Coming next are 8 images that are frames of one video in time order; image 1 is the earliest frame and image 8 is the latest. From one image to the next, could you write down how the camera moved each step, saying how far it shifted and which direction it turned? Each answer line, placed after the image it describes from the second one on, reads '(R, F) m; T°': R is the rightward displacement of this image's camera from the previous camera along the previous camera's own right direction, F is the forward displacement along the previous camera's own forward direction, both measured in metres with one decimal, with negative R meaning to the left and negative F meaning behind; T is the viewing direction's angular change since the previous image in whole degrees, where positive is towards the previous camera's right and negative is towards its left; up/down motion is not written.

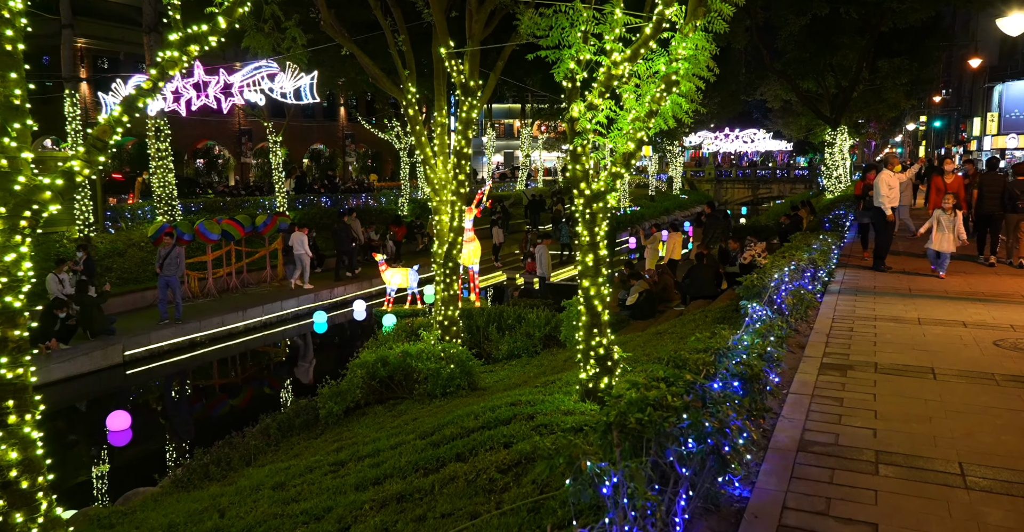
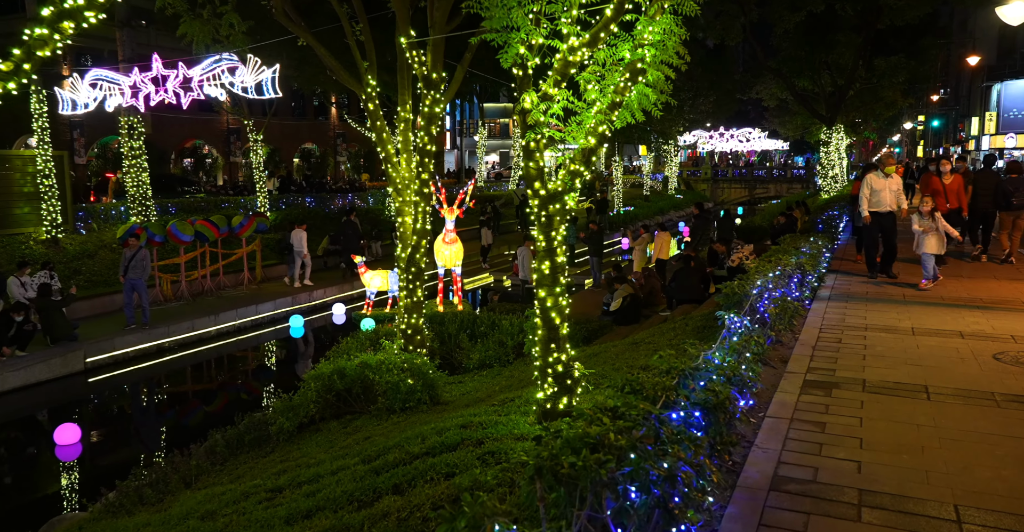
(+0.4, +0.6) m; 0°
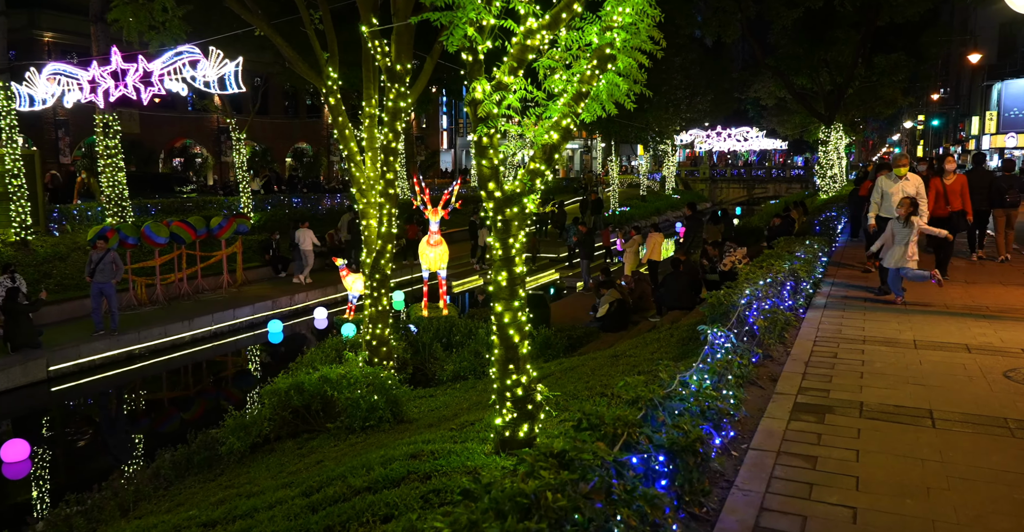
(+0.3, +0.7) m; 0°
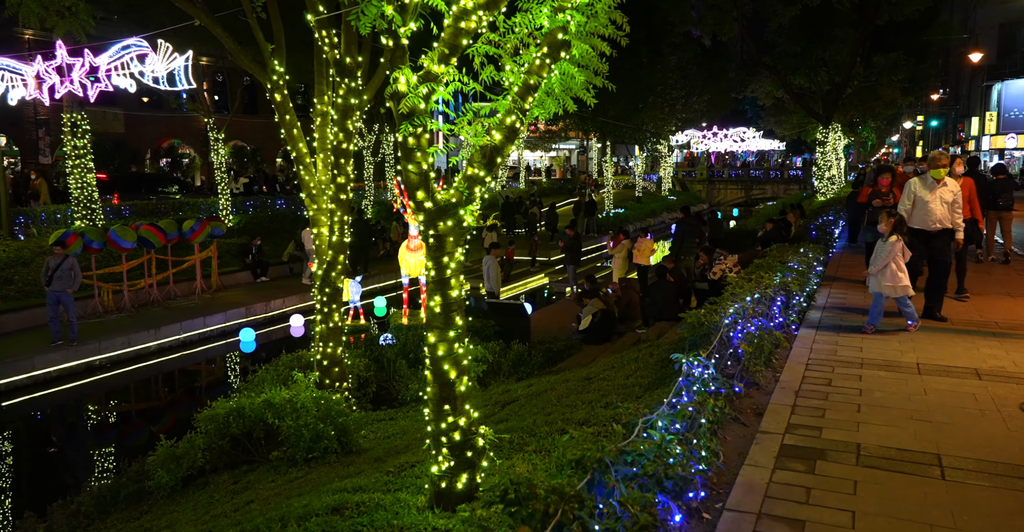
(+0.4, +0.8) m; 0°
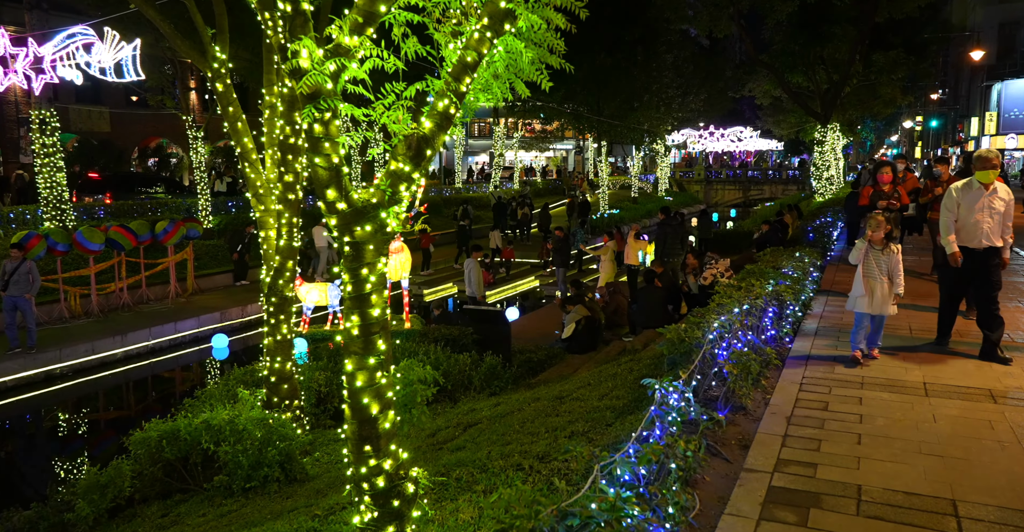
(+0.3, +0.7) m; 0°
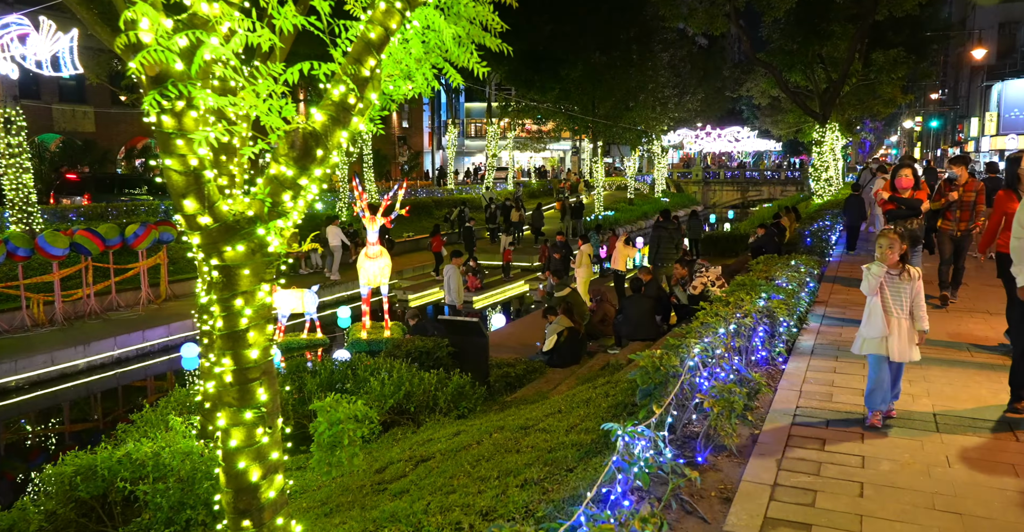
(+0.3, +0.8) m; 0°
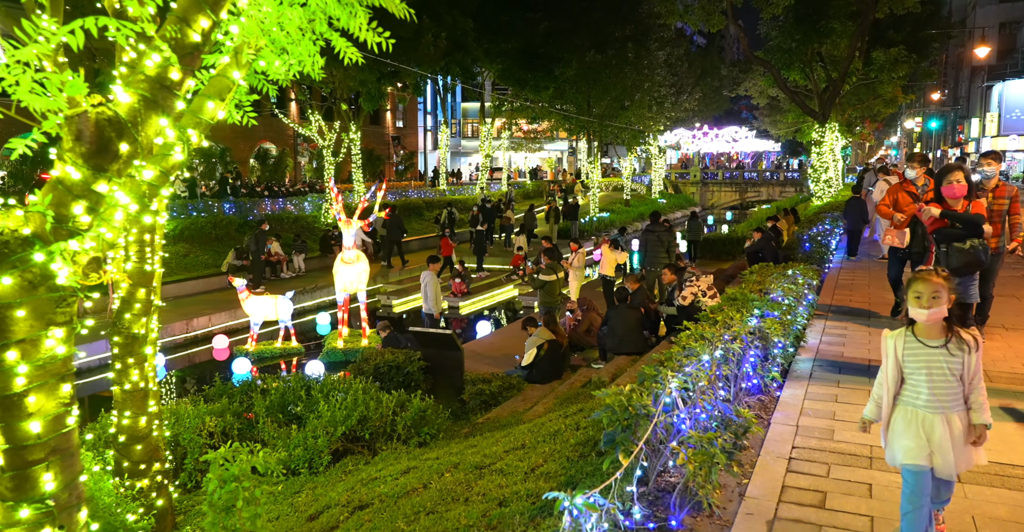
(+0.3, +0.8) m; 0°
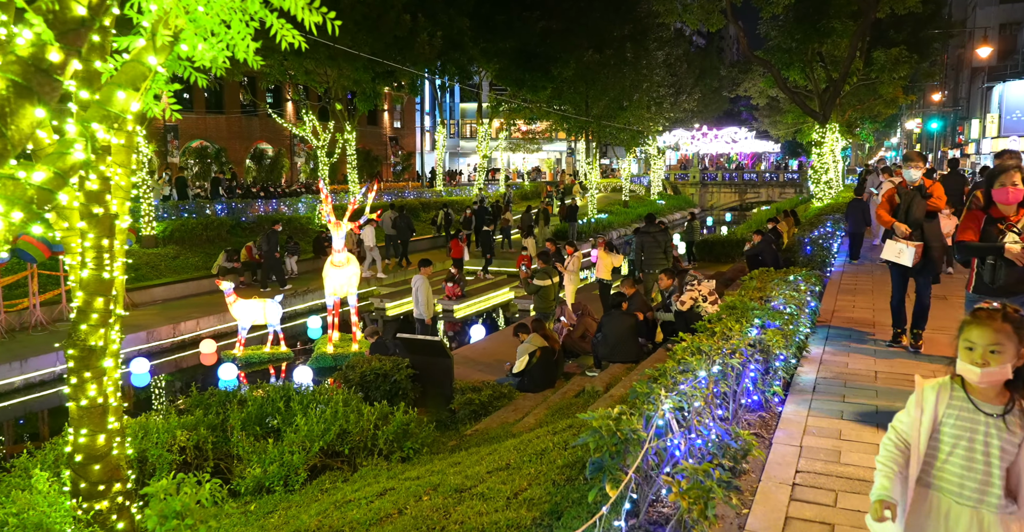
(+0.1, +0.4) m; 0°
